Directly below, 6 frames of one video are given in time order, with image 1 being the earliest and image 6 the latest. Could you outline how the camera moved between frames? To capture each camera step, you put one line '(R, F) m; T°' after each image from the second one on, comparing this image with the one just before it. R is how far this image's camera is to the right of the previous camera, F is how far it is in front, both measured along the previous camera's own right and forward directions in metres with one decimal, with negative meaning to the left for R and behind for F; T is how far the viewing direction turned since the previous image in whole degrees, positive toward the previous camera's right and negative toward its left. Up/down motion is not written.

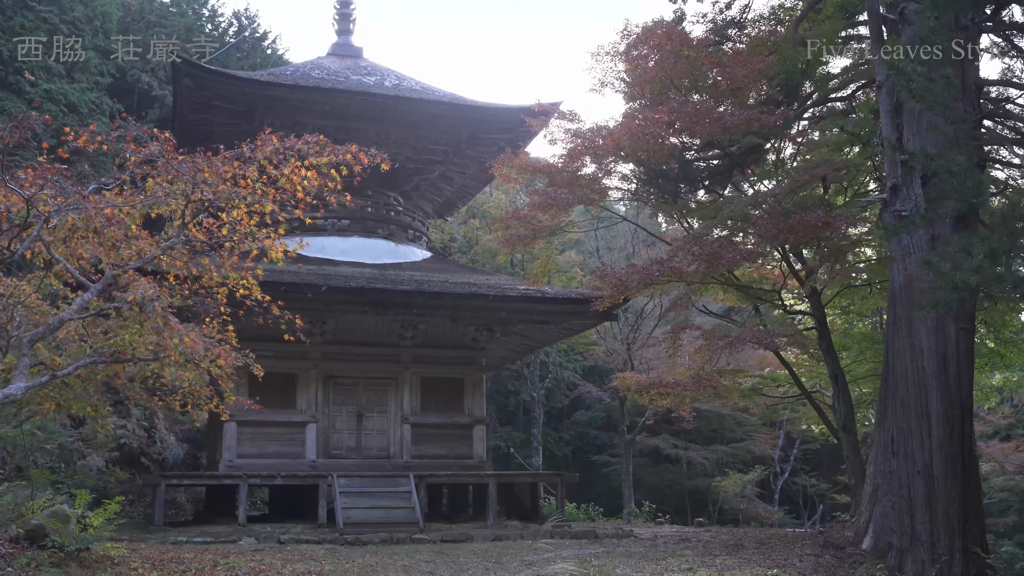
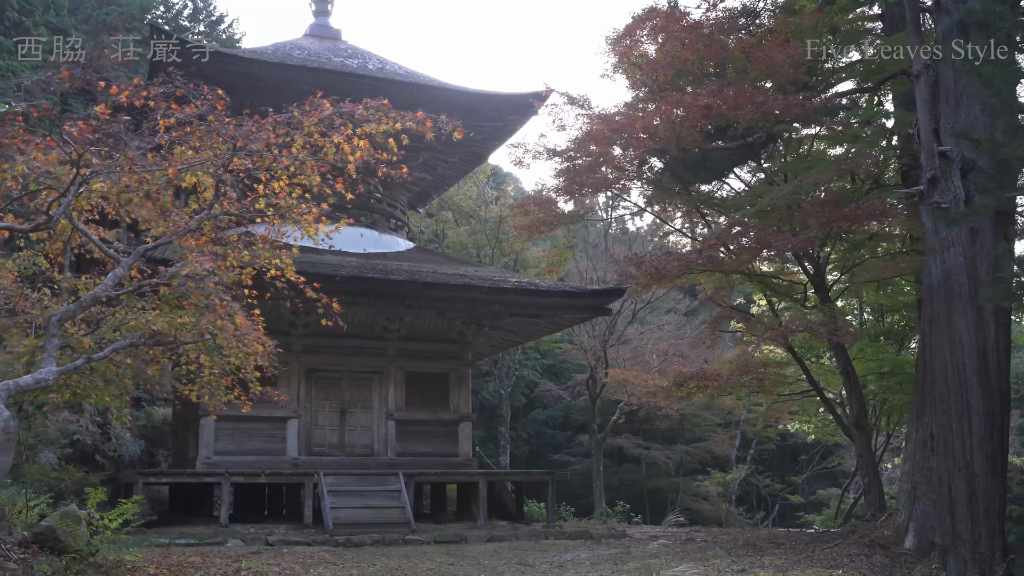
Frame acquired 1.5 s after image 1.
(-1.0, +0.5) m; +4°
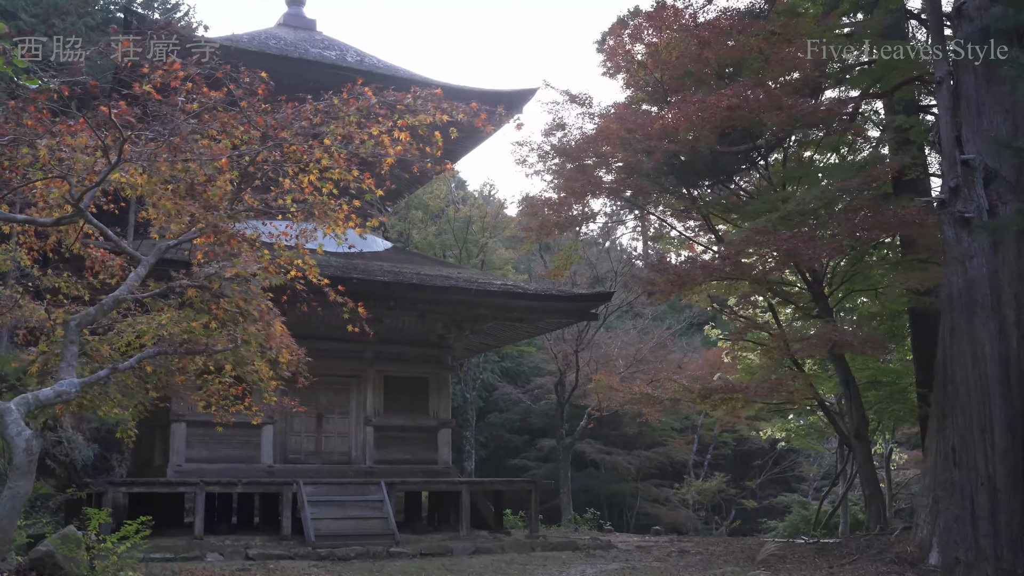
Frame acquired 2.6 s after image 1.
(-0.7, +0.4) m; +4°
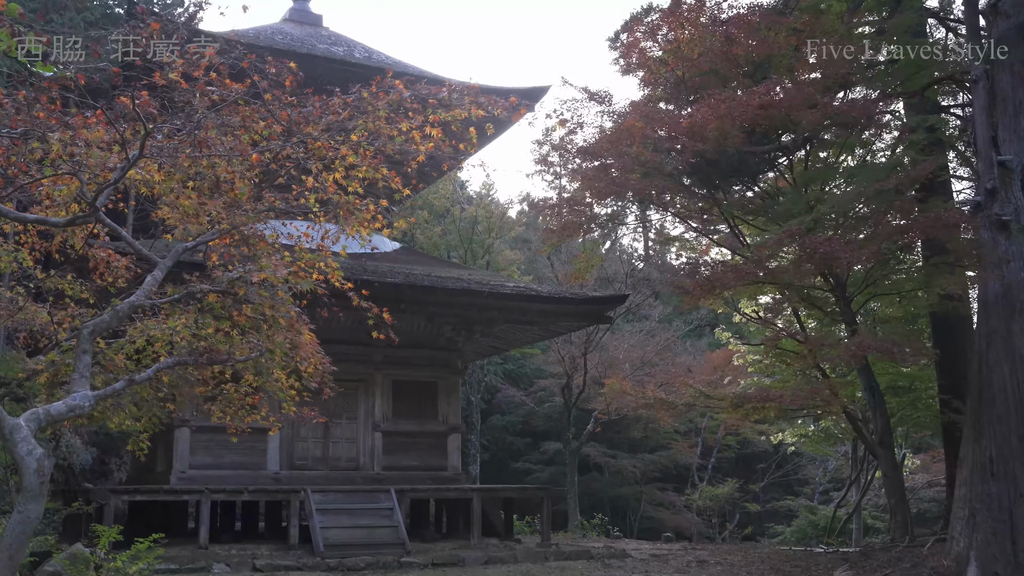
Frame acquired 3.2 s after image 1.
(-0.3, +0.3) m; 0°
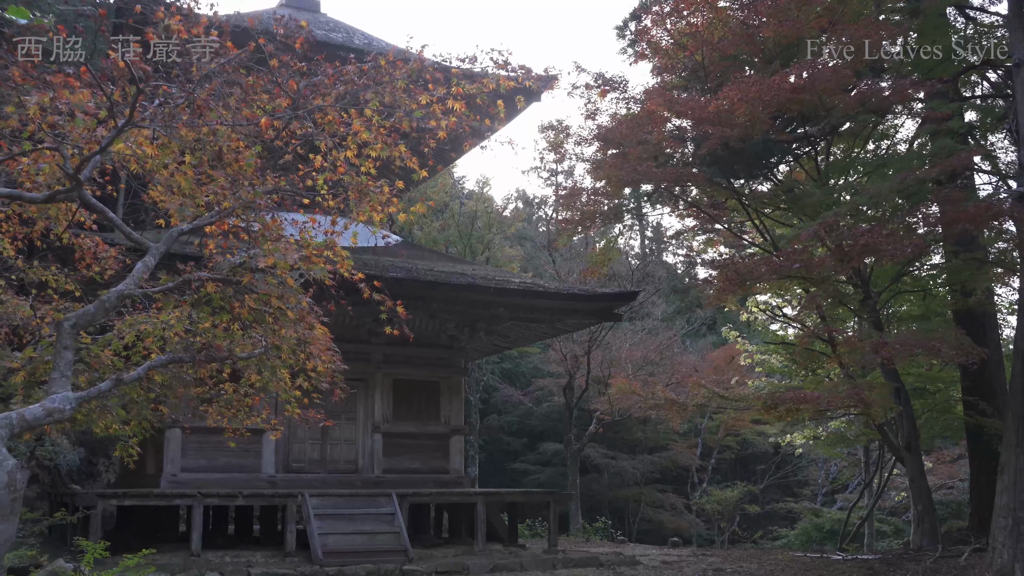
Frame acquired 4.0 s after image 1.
(-0.2, +0.5) m; +1°
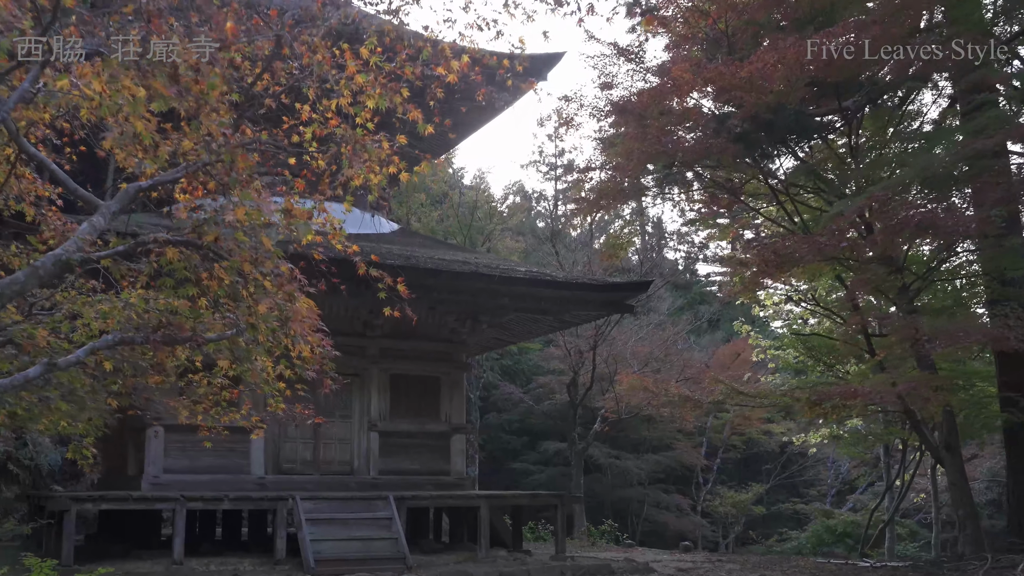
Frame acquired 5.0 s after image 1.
(-0.1, +0.8) m; 0°
